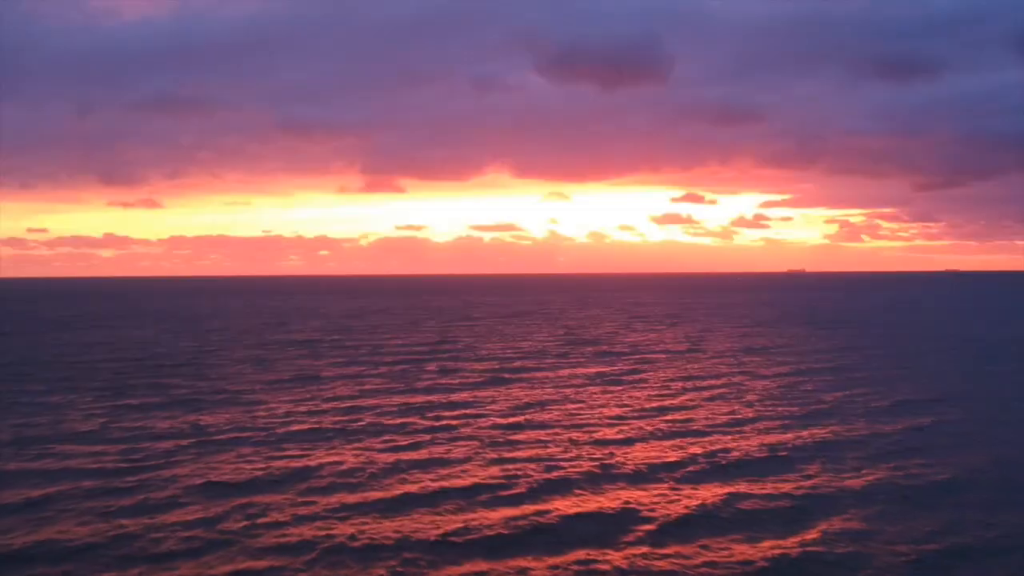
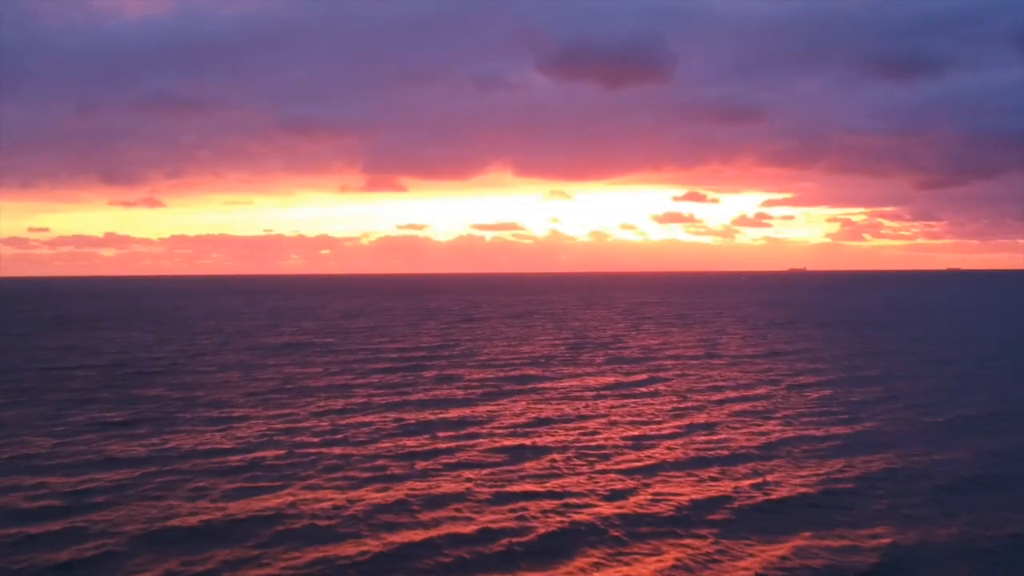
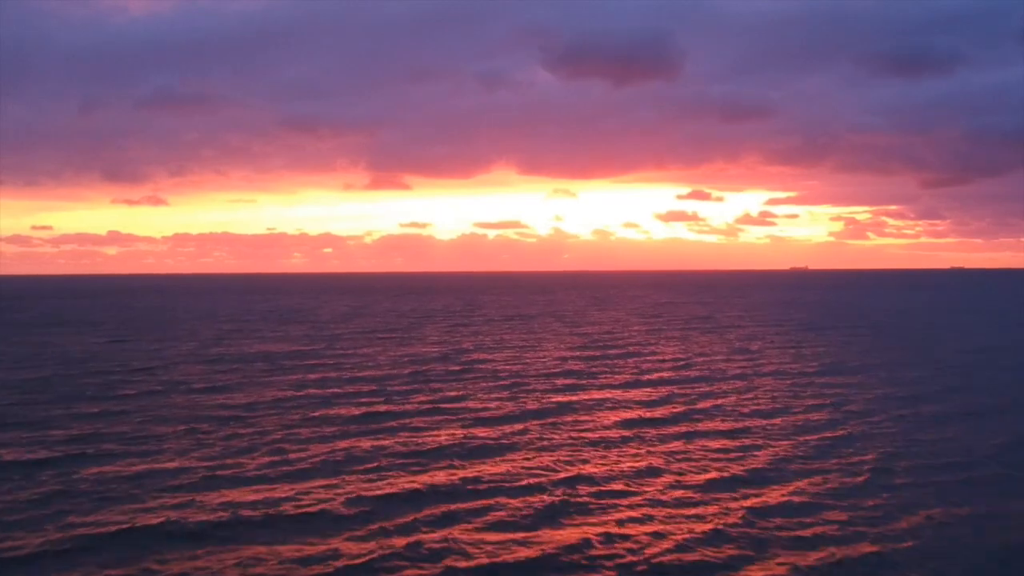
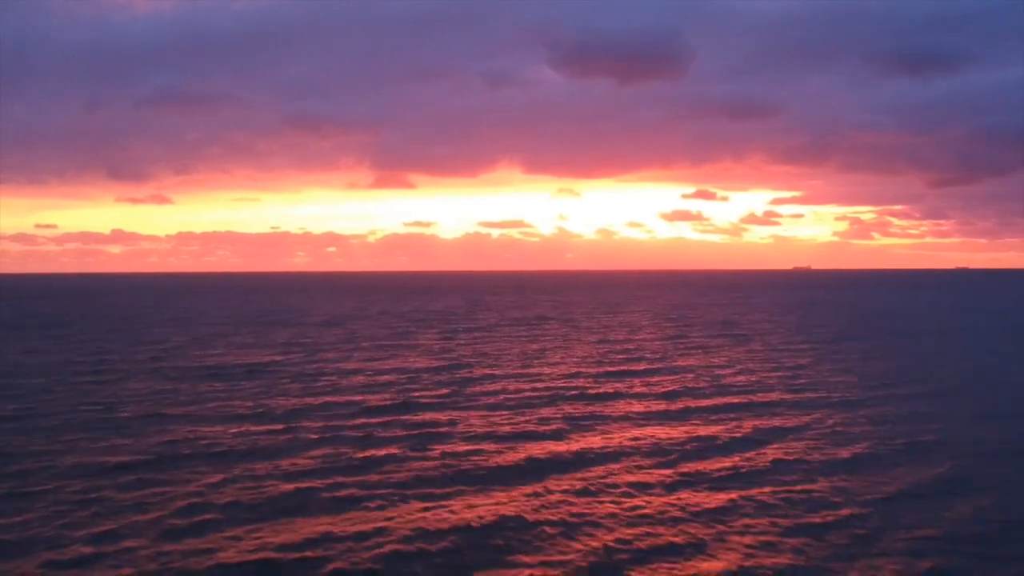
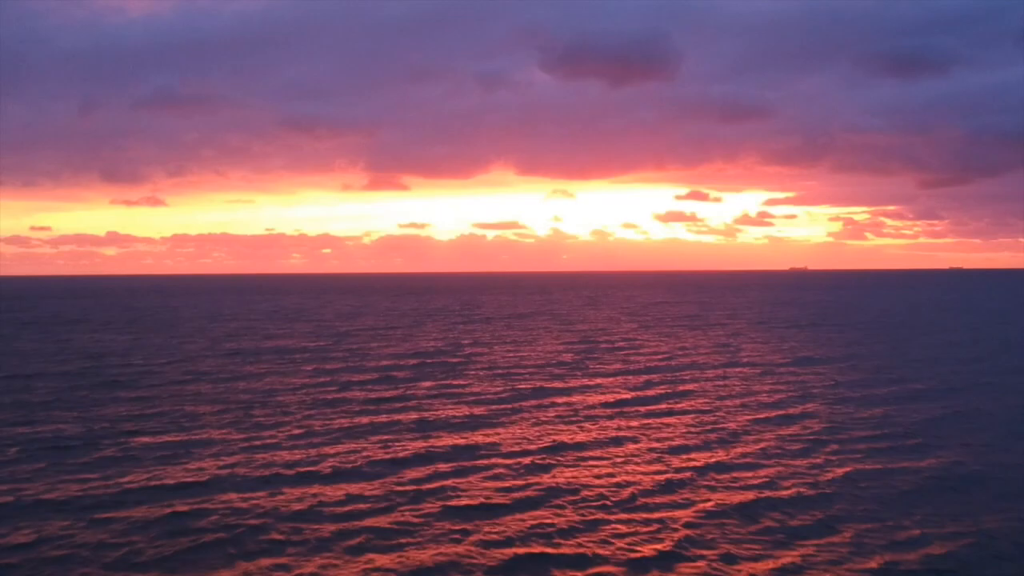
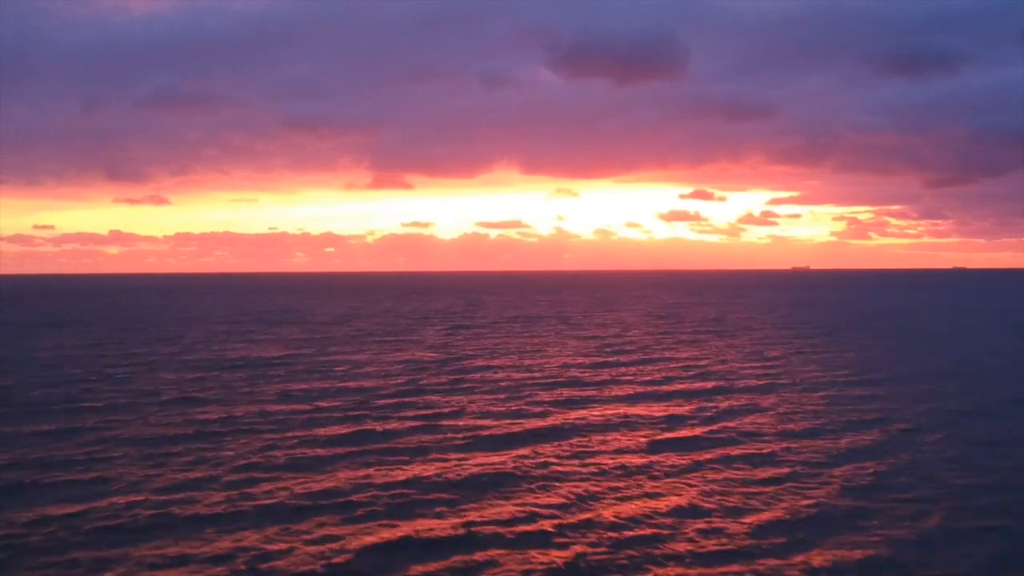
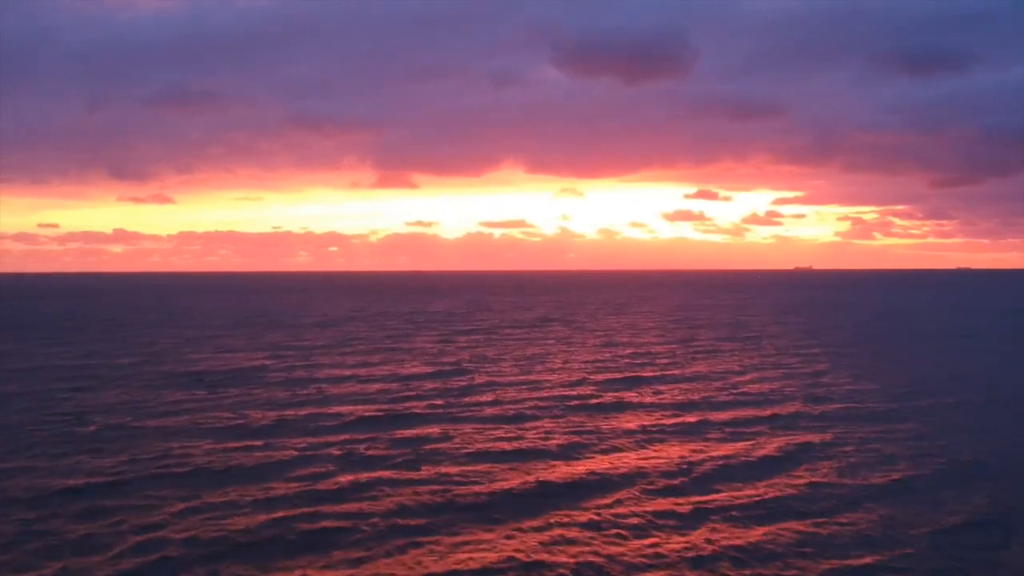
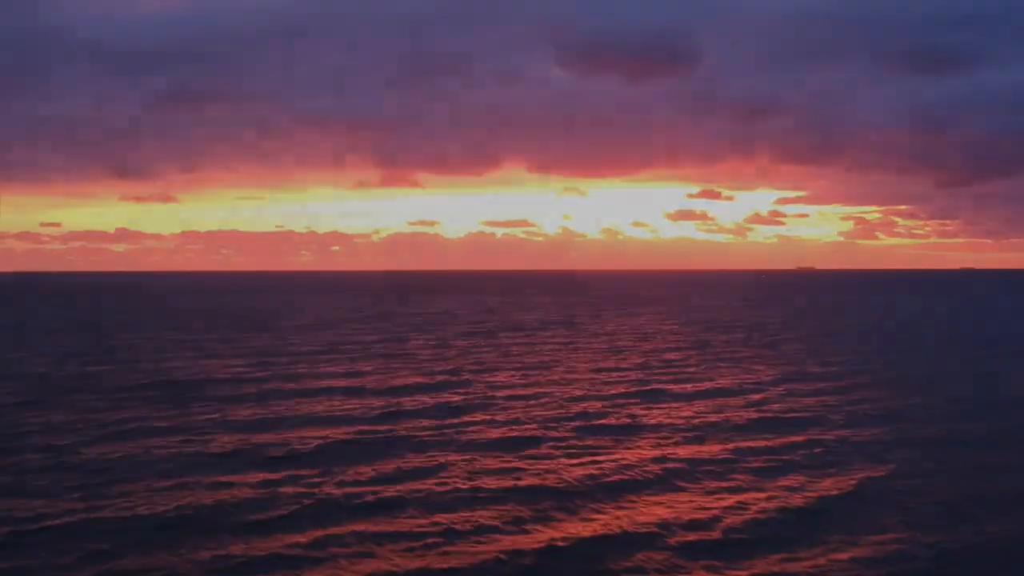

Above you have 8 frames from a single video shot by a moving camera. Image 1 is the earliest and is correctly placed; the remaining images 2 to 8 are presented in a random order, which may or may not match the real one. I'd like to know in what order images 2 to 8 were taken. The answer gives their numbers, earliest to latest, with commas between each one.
2, 5, 3, 6, 4, 7, 8
